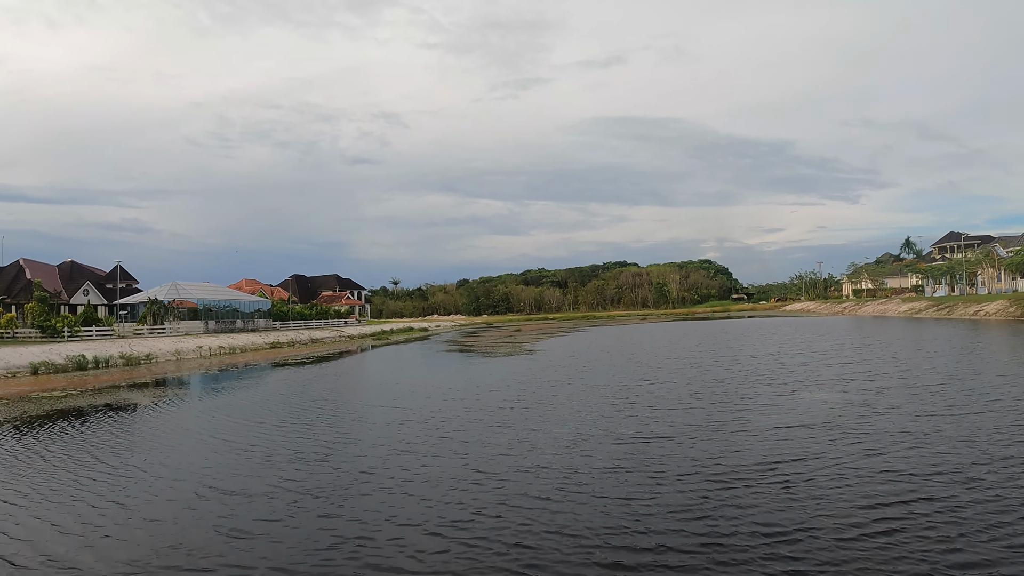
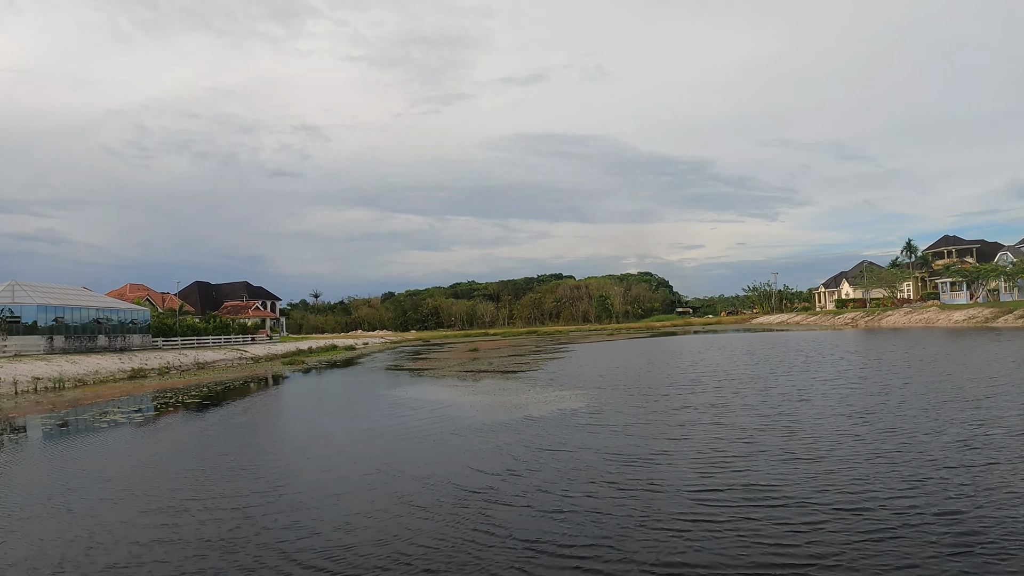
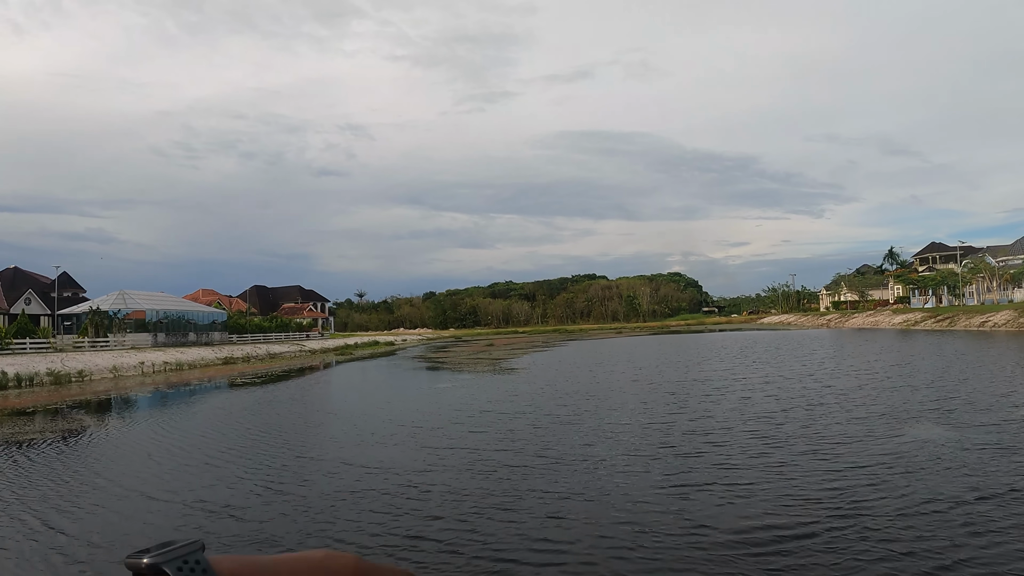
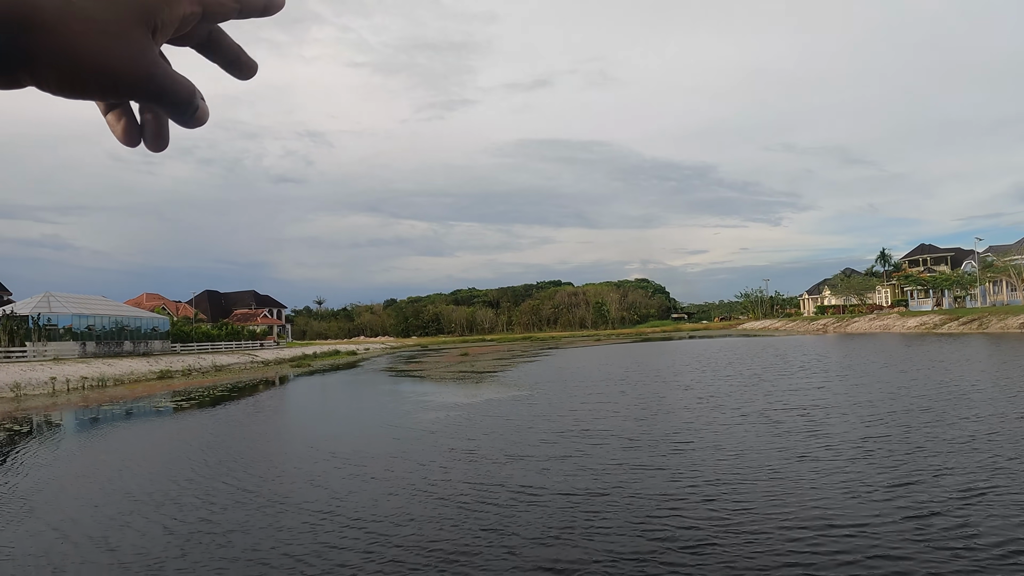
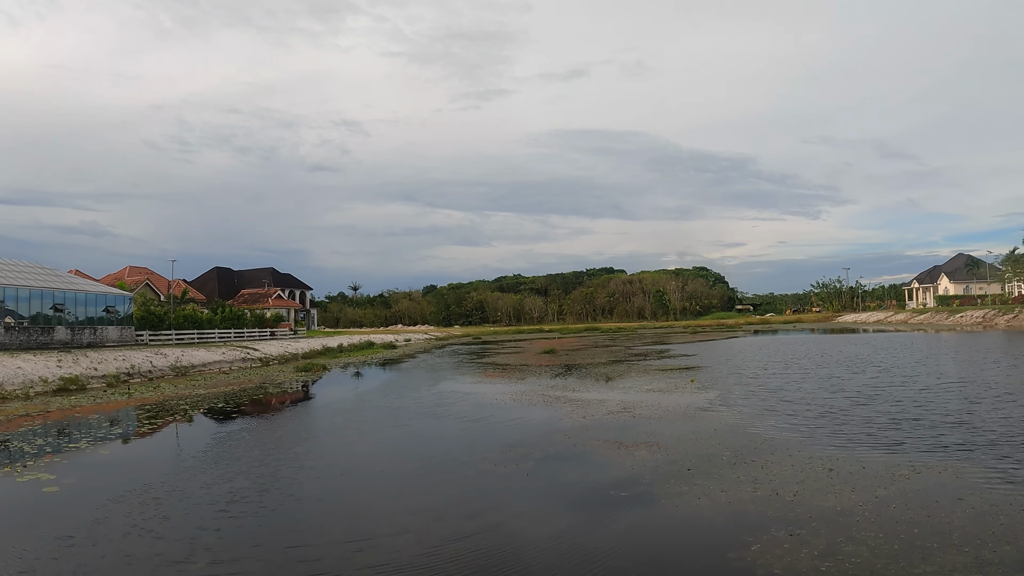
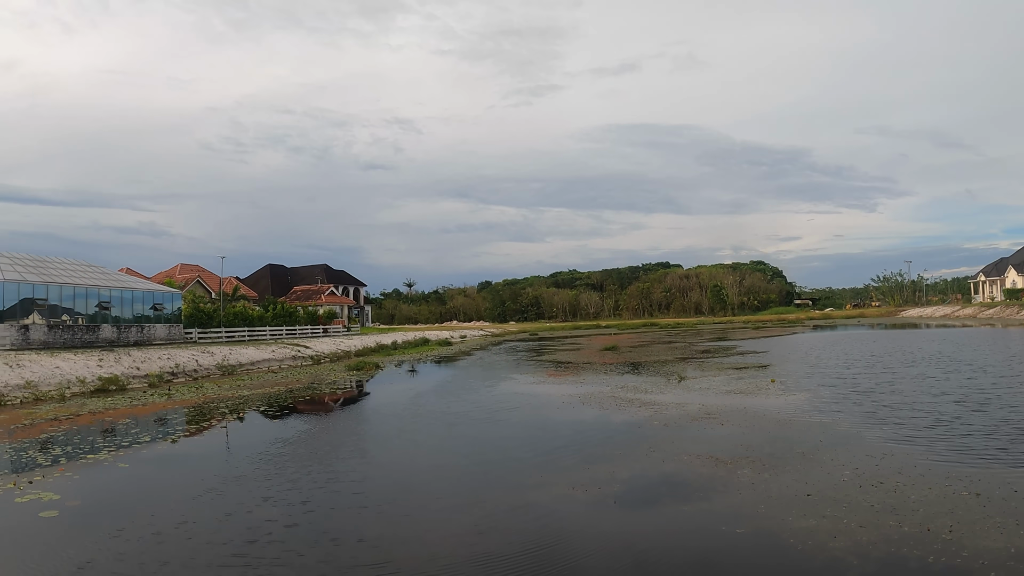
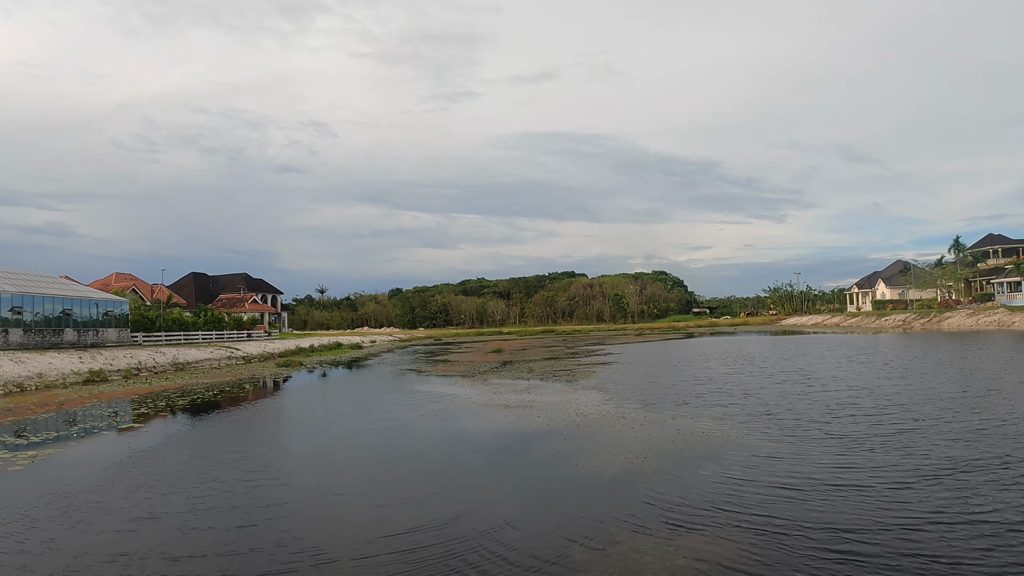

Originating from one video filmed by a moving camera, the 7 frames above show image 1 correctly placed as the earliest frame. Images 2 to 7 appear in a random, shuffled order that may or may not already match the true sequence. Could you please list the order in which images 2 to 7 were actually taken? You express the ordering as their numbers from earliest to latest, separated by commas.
3, 4, 2, 7, 5, 6
